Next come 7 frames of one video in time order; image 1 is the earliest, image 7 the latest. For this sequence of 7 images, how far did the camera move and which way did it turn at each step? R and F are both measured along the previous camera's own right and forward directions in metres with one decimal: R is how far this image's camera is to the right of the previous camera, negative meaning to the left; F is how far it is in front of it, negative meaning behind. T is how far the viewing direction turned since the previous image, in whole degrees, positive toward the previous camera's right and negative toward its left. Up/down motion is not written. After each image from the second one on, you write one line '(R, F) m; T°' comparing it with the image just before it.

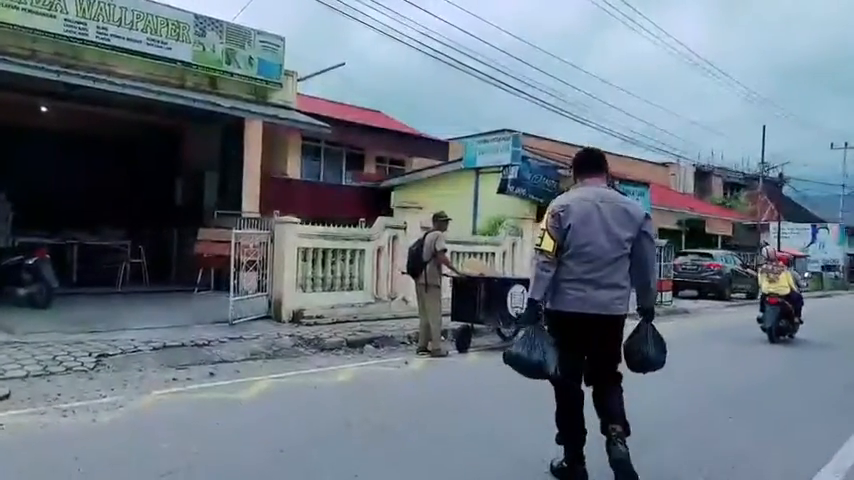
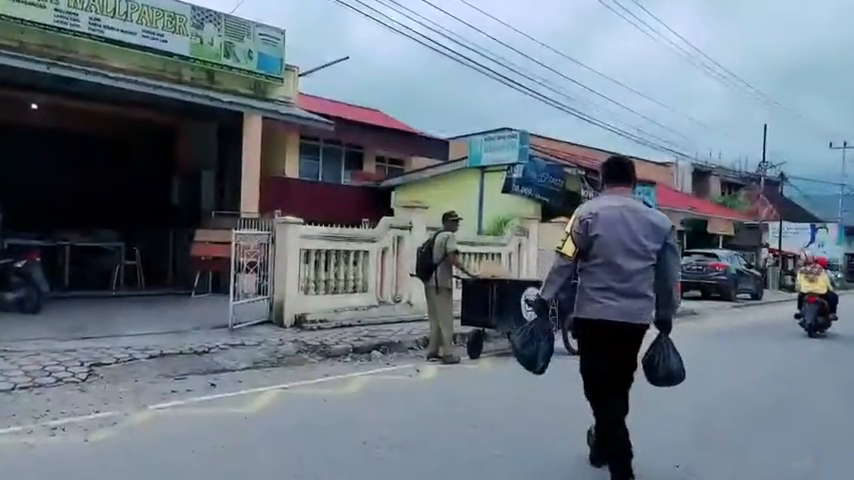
(-0.2, +0.4) m; 0°
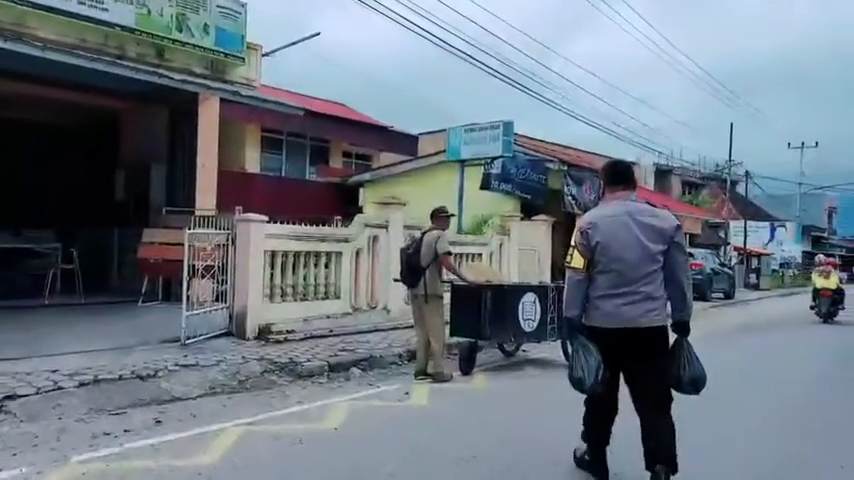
(-0.3, +1.2) m; +4°
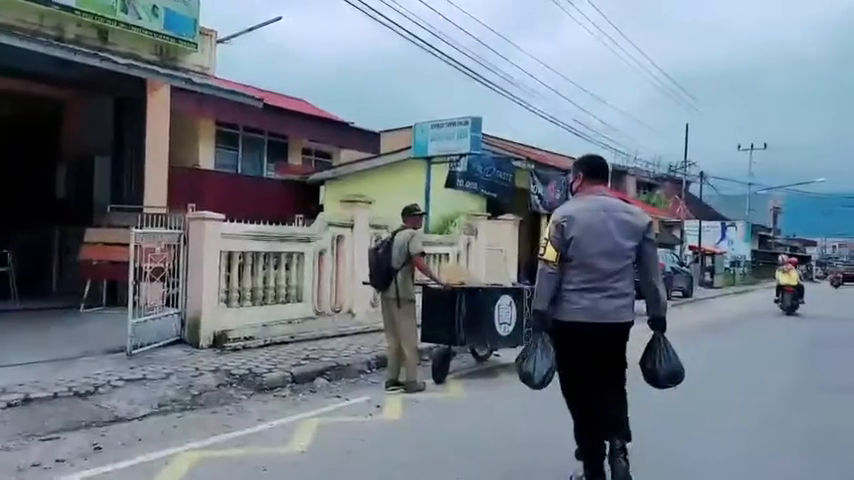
(-0.2, +0.5) m; +4°
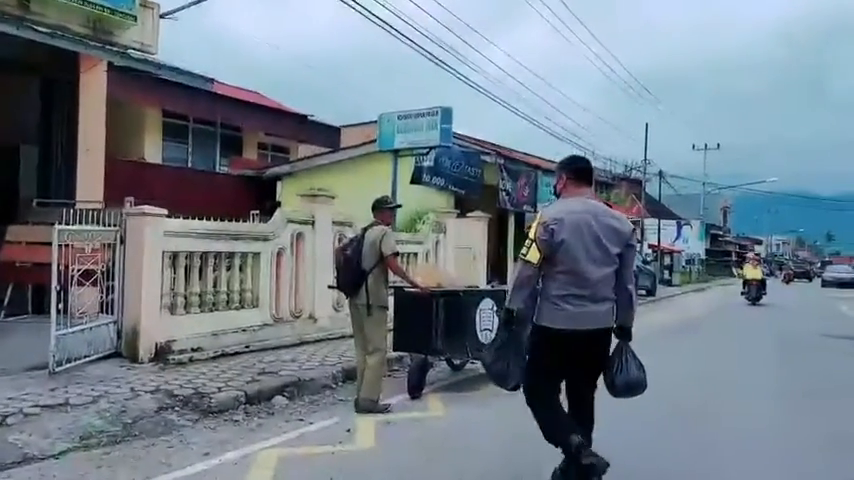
(-0.2, +0.9) m; +4°
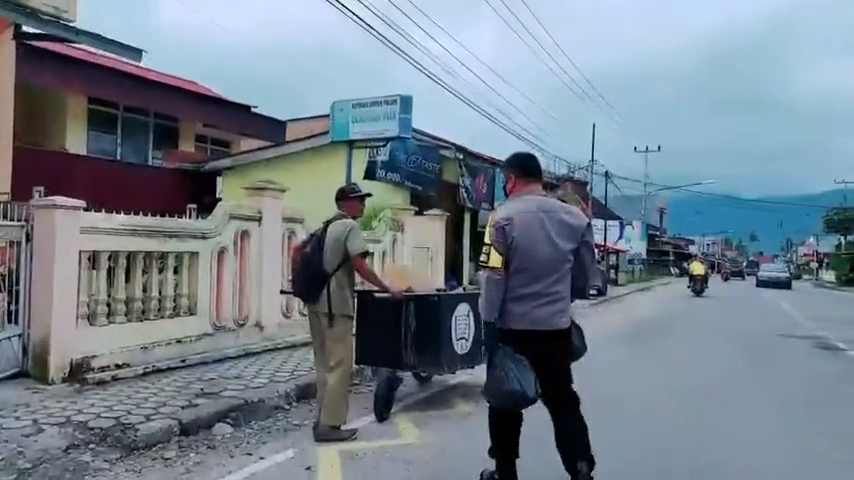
(-0.3, +0.9) m; +5°
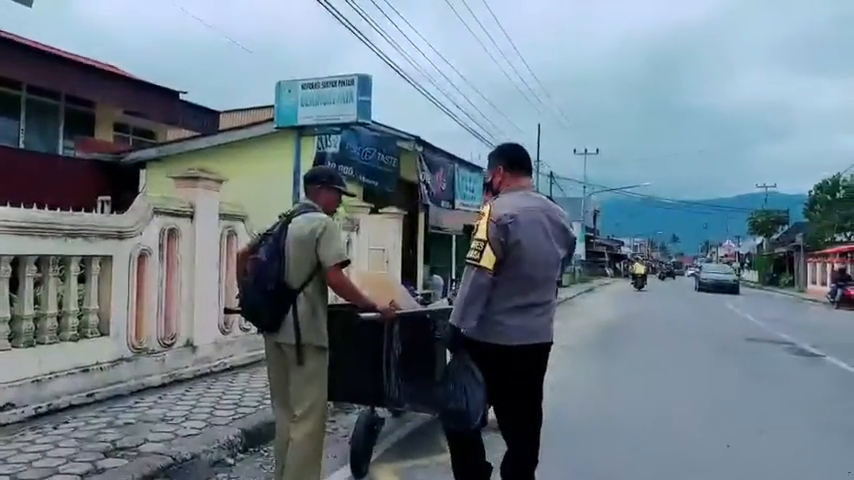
(-0.4, +1.4) m; +6°
